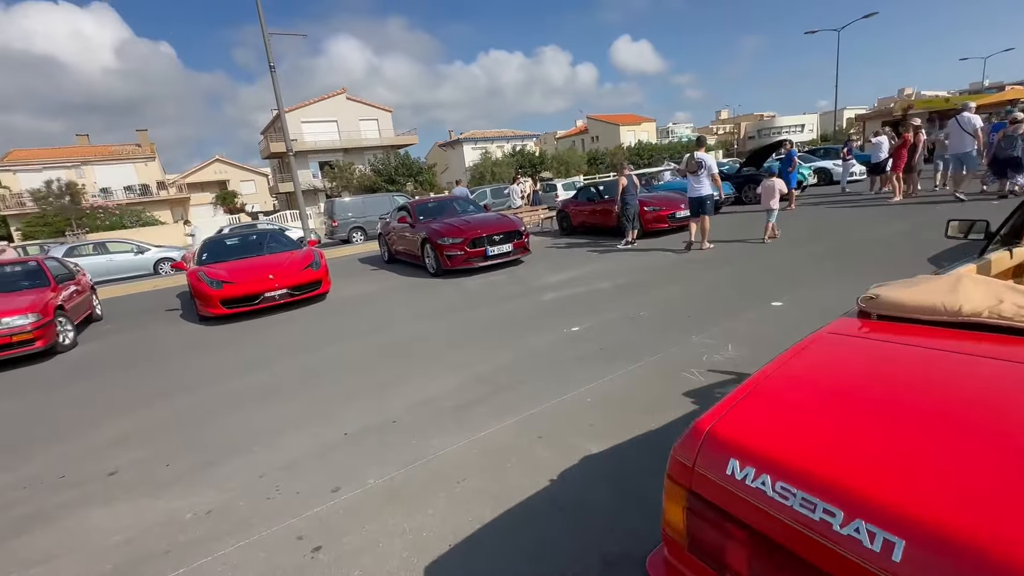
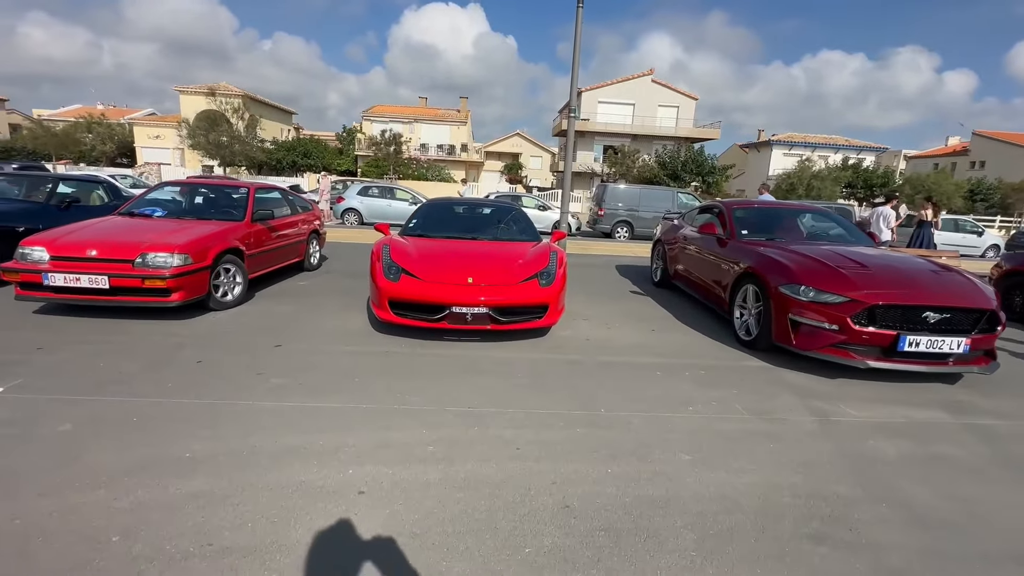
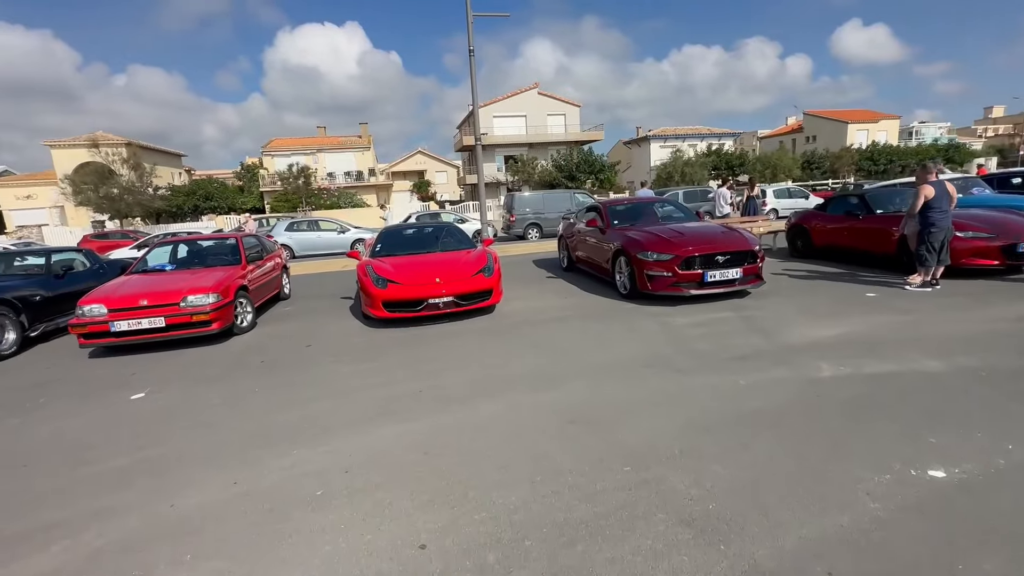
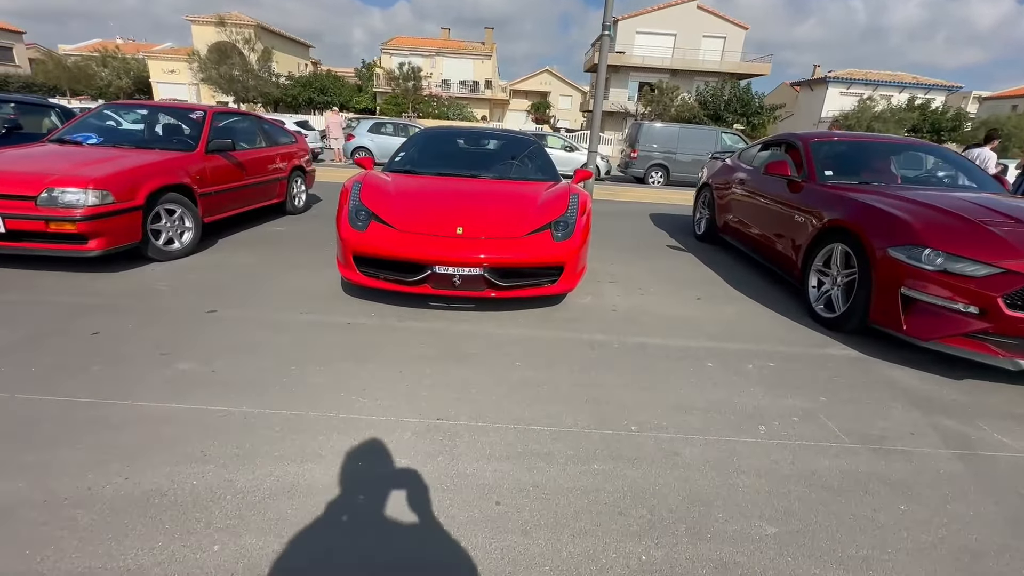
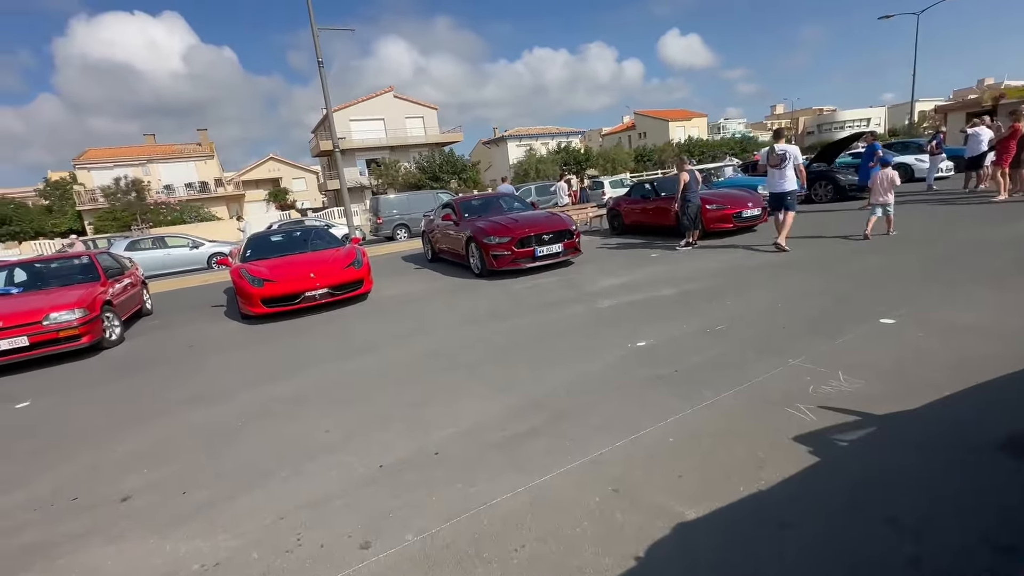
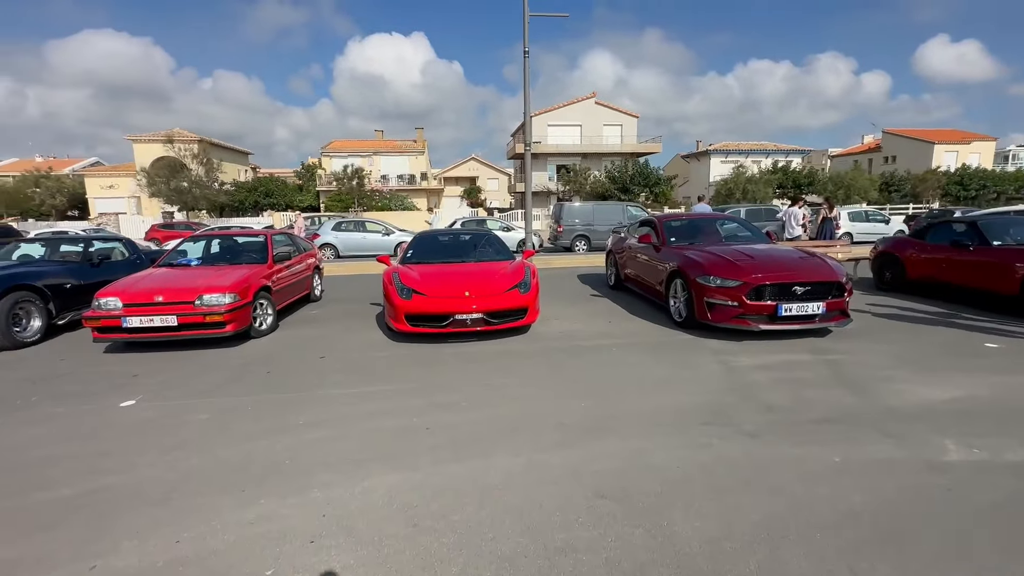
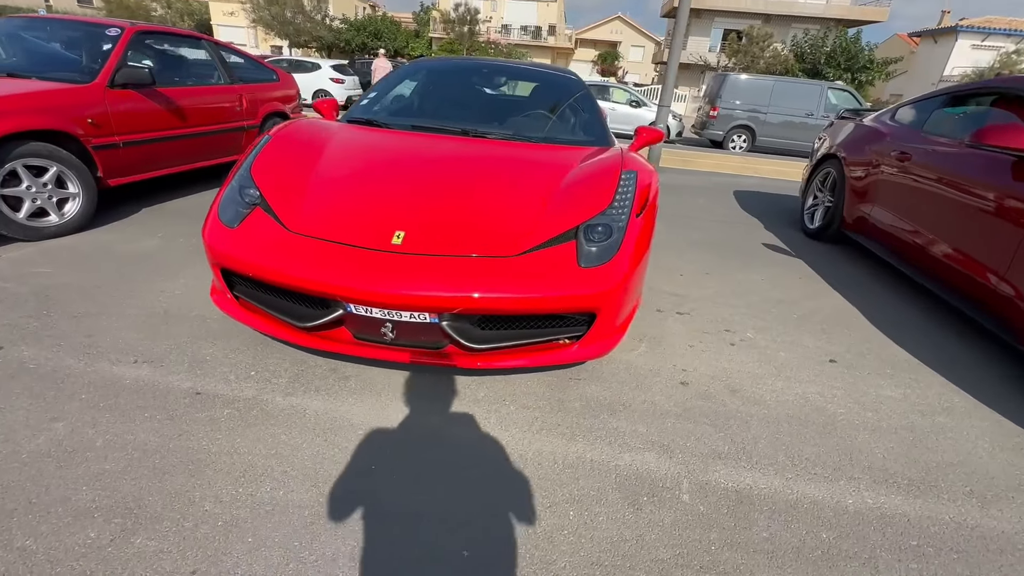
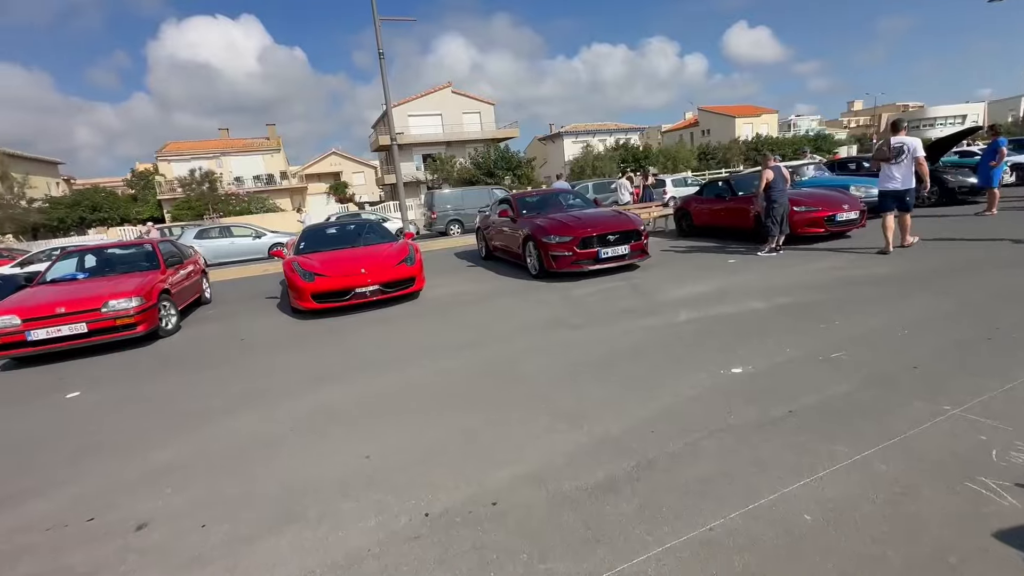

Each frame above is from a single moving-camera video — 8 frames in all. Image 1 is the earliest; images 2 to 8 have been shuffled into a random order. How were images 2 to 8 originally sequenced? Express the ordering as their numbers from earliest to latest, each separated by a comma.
5, 8, 3, 6, 2, 4, 7
